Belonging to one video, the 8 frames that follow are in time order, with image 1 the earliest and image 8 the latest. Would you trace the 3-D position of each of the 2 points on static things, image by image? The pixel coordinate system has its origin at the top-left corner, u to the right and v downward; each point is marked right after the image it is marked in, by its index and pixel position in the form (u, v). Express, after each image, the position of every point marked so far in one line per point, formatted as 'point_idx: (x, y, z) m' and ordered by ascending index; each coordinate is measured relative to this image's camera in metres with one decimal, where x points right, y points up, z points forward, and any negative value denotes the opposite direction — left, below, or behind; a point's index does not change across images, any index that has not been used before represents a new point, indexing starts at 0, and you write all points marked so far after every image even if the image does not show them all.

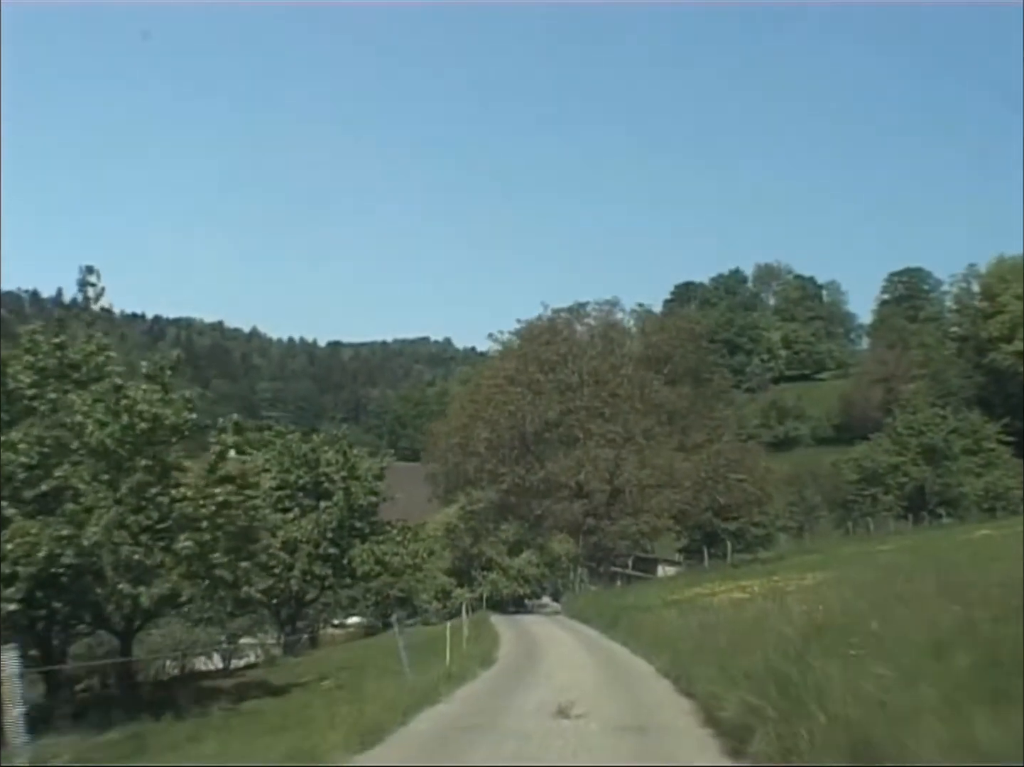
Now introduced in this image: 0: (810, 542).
0: (+3.1, -1.6, +15.1) m
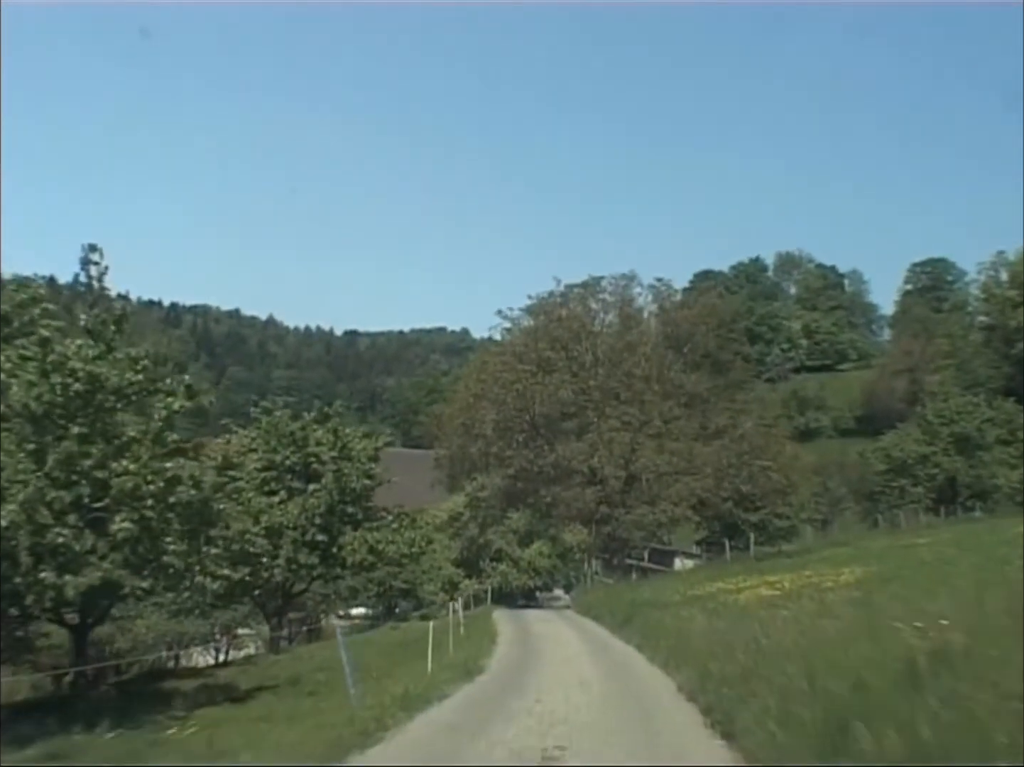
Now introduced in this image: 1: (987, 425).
0: (+3.2, -1.5, +14.4) m
1: (+3.5, -0.3, +10.9) m
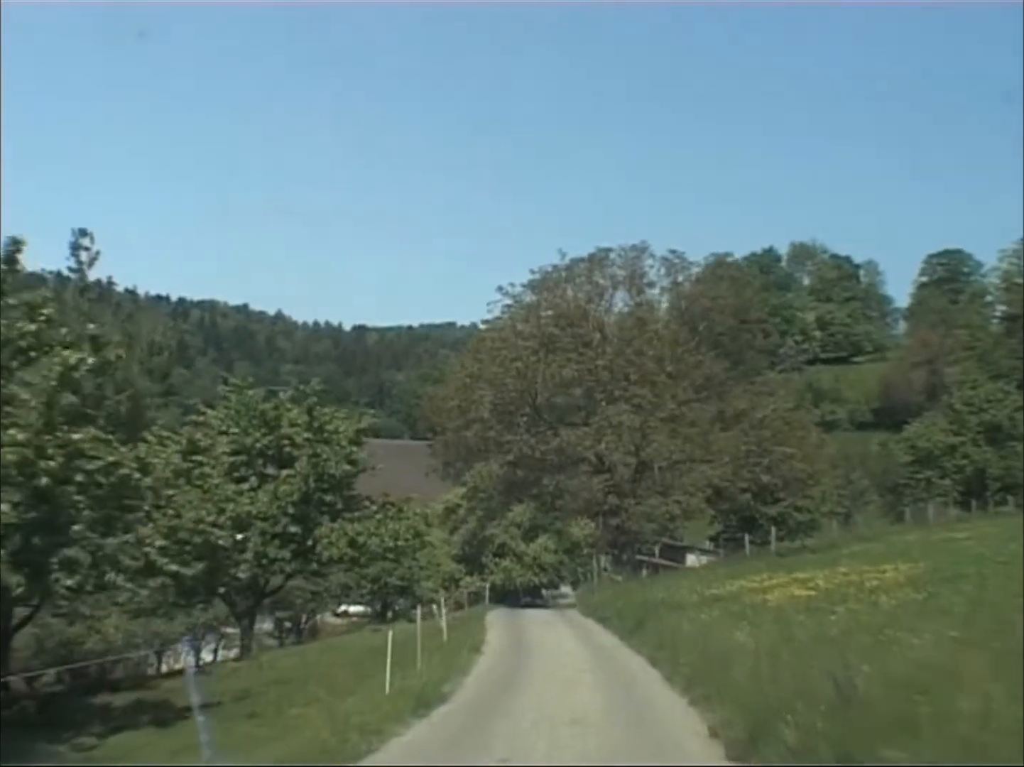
0: (+3.2, -1.4, +13.6) m
1: (+3.5, -0.2, +10.1) m
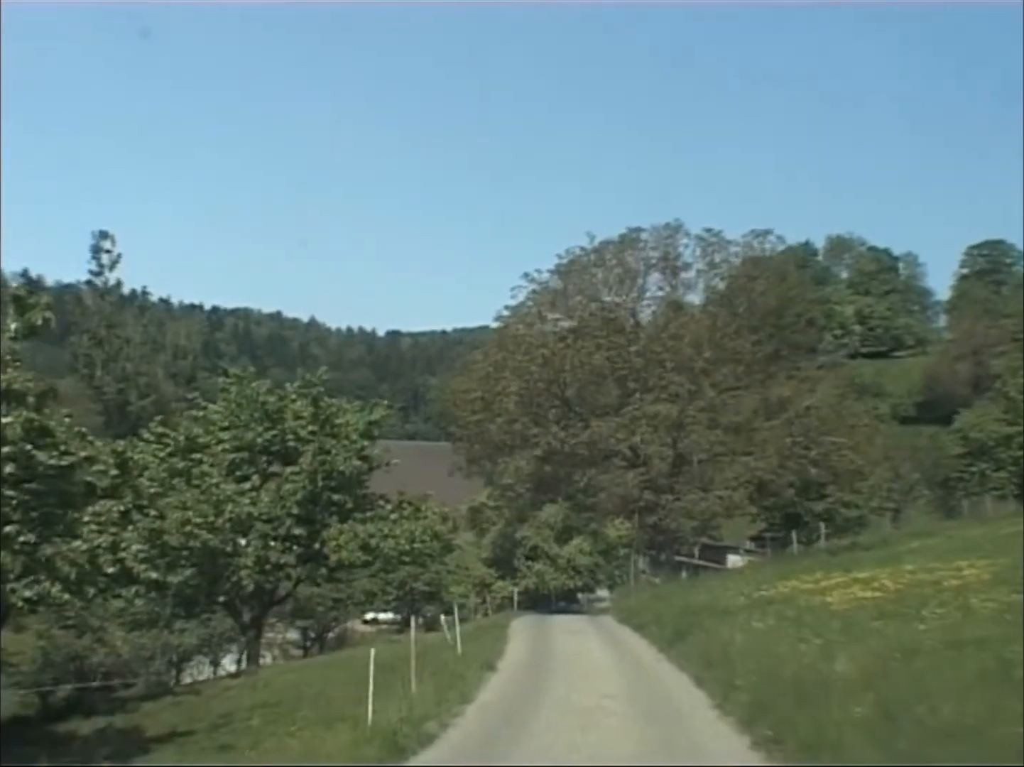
0: (+3.5, -1.3, +12.9) m
1: (+3.7, -0.1, +9.4) m
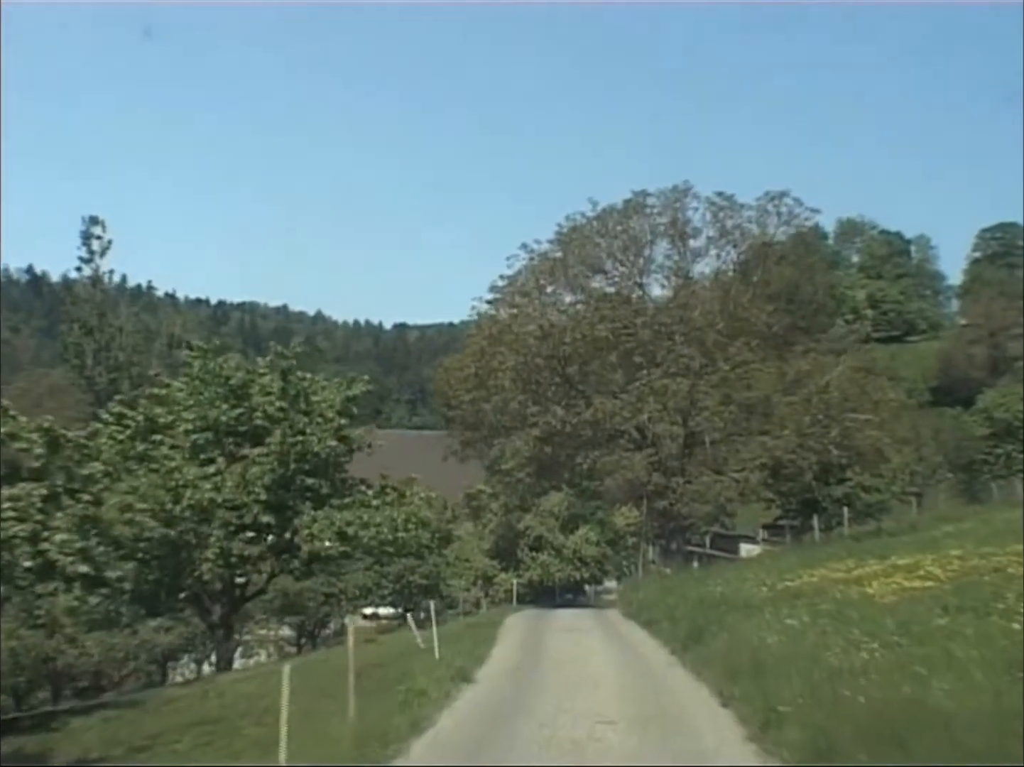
0: (+3.5, -1.1, +12.2) m
1: (+3.7, +0.1, +8.8) m
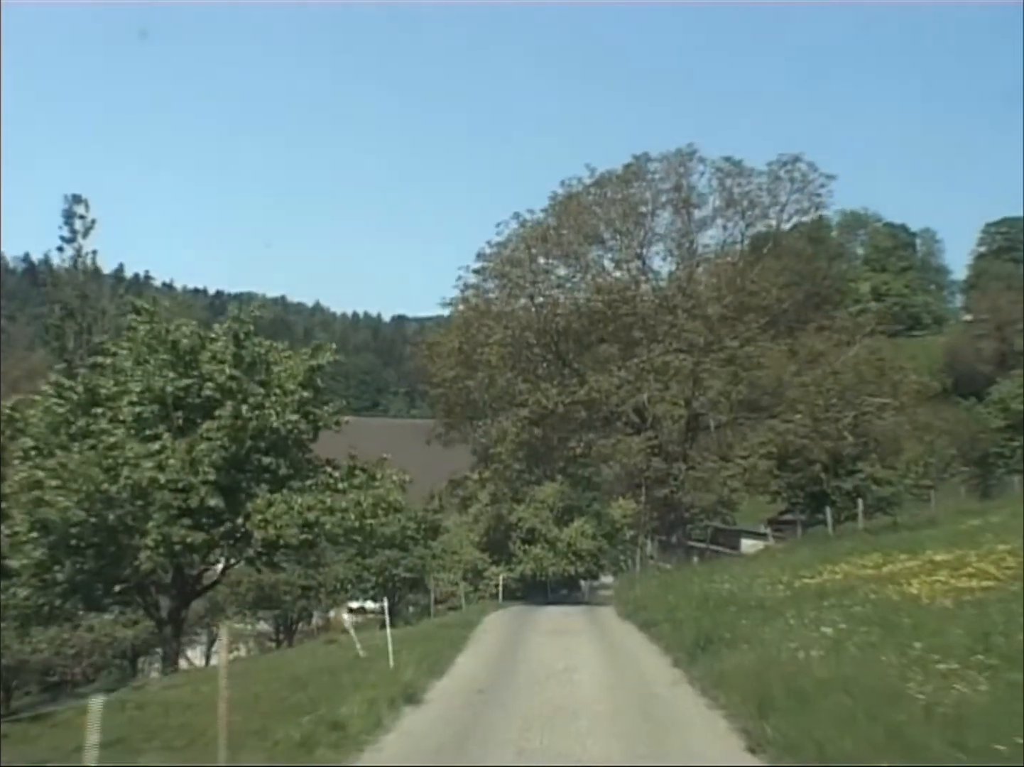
0: (+3.4, -1.0, +11.6) m
1: (+3.6, +0.2, +8.2) m
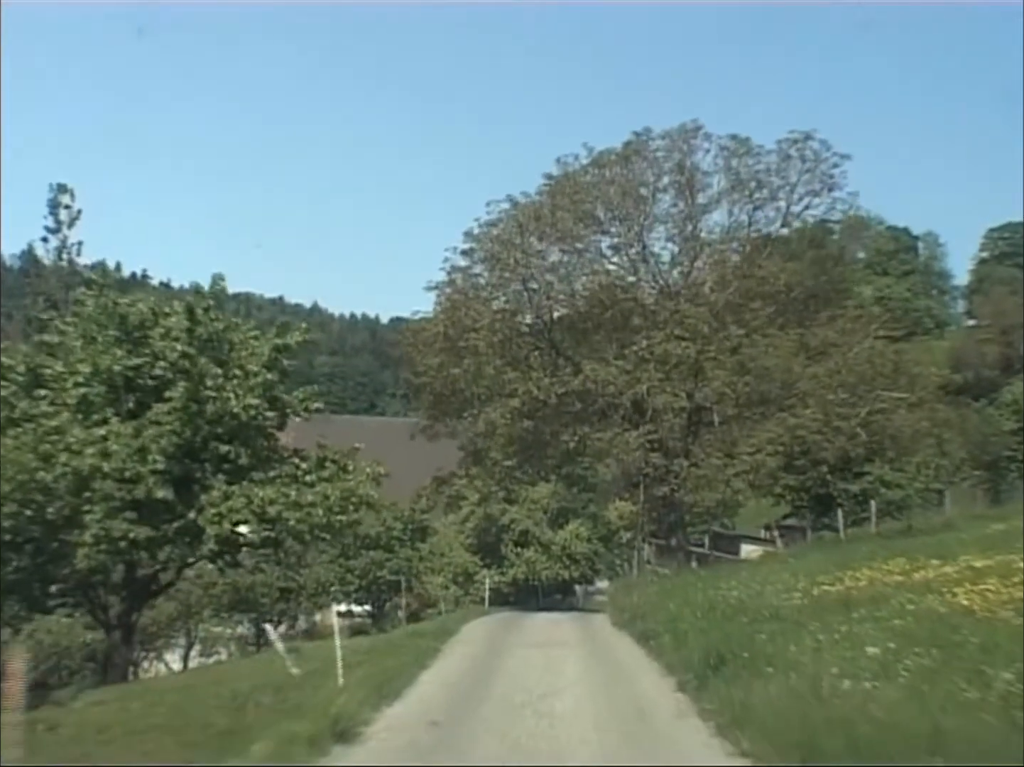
0: (+3.4, -1.0, +11.1) m
1: (+3.6, +0.2, +7.7) m
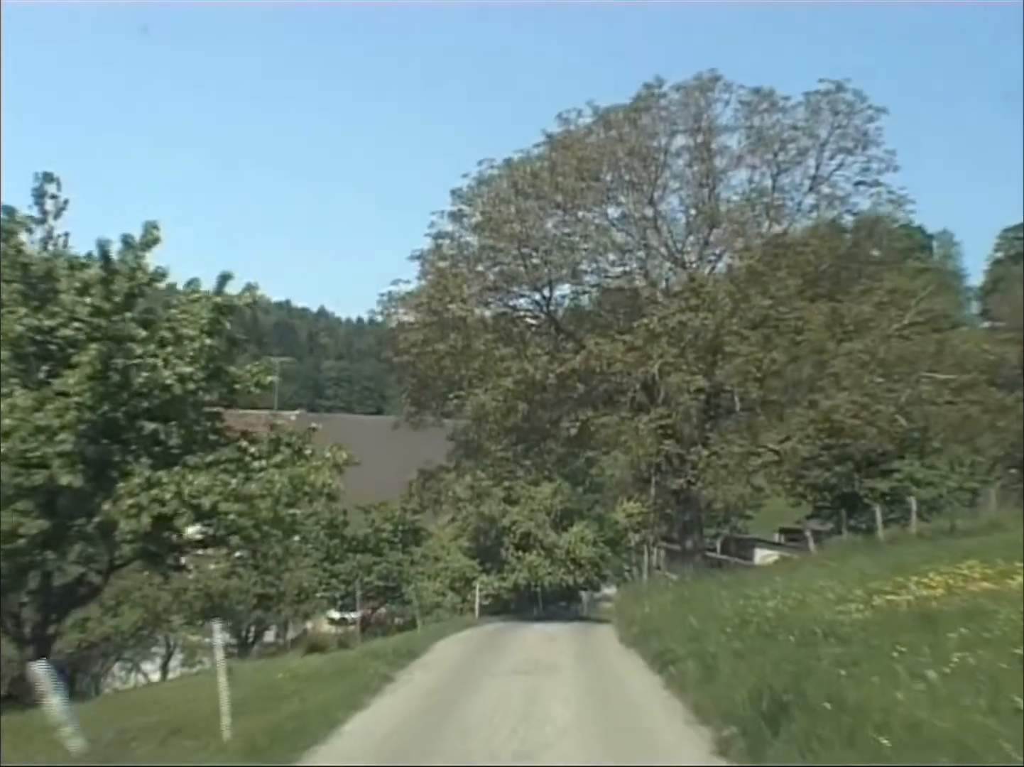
0: (+3.4, -0.9, +10.4) m
1: (+3.5, +0.2, +6.9) m
